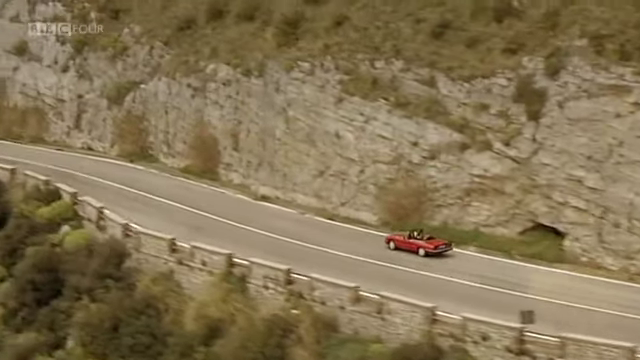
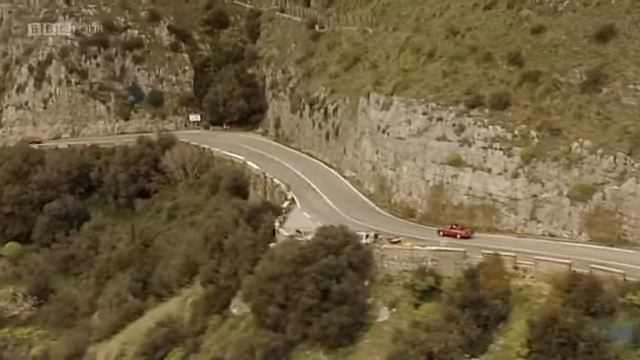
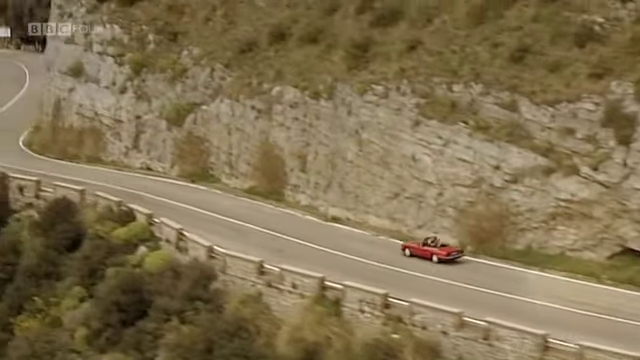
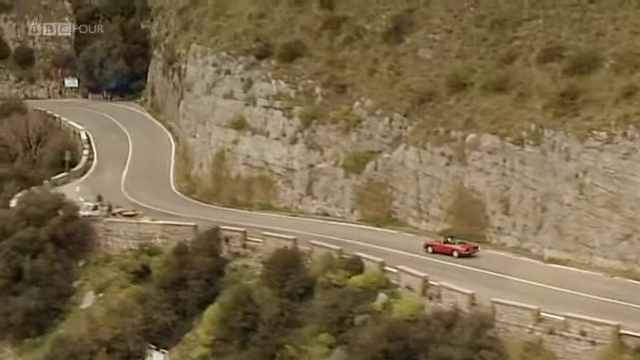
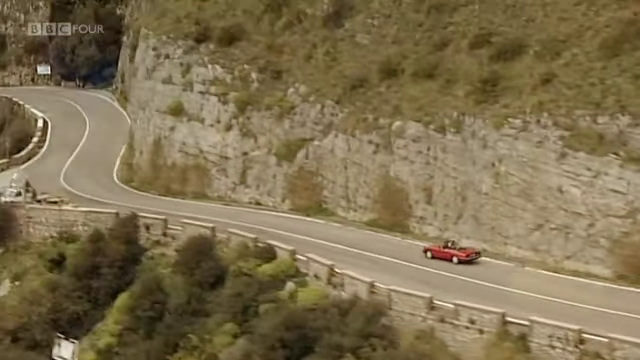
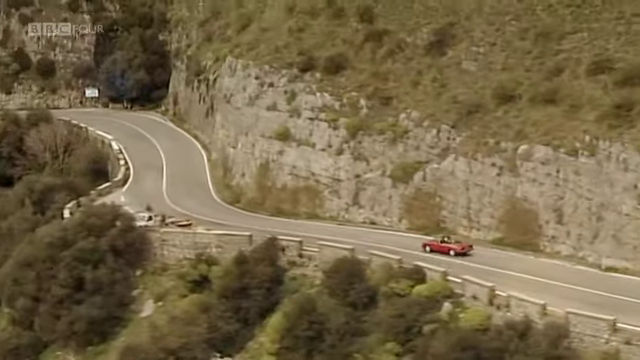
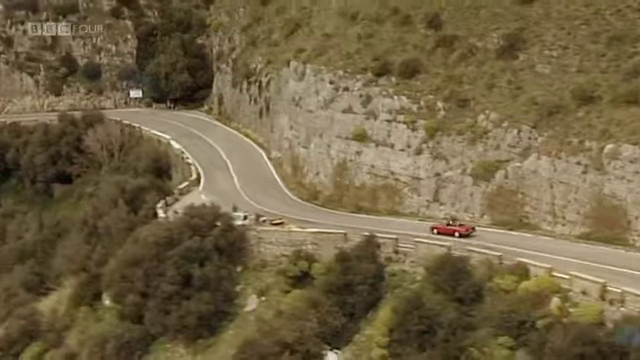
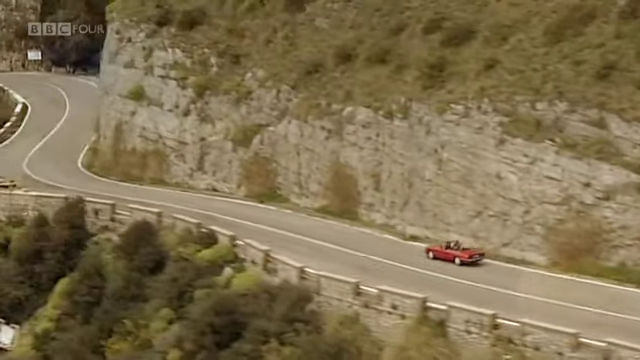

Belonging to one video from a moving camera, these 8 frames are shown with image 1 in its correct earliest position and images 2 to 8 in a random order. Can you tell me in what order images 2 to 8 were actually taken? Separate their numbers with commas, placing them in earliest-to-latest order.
3, 8, 5, 4, 6, 7, 2
